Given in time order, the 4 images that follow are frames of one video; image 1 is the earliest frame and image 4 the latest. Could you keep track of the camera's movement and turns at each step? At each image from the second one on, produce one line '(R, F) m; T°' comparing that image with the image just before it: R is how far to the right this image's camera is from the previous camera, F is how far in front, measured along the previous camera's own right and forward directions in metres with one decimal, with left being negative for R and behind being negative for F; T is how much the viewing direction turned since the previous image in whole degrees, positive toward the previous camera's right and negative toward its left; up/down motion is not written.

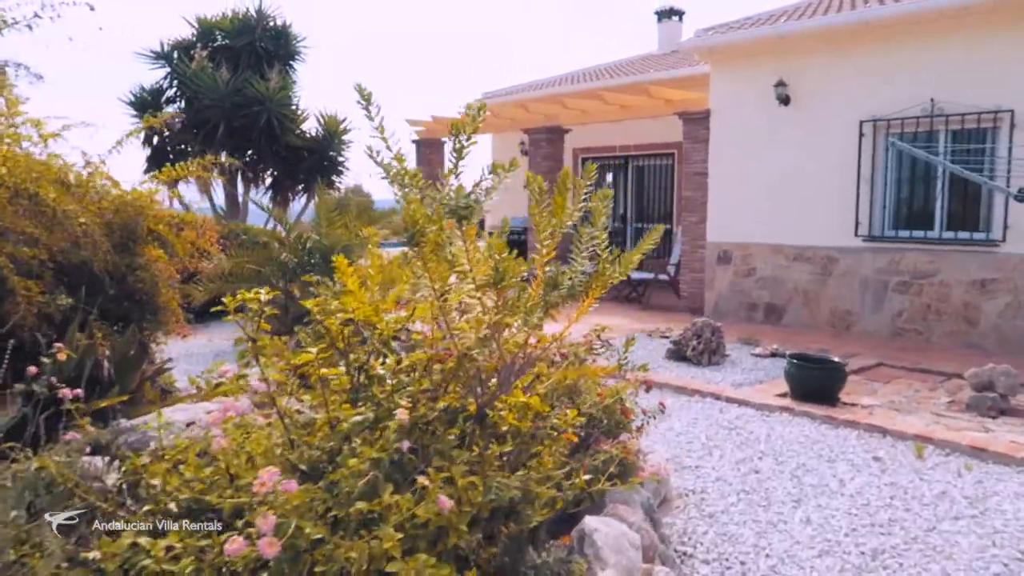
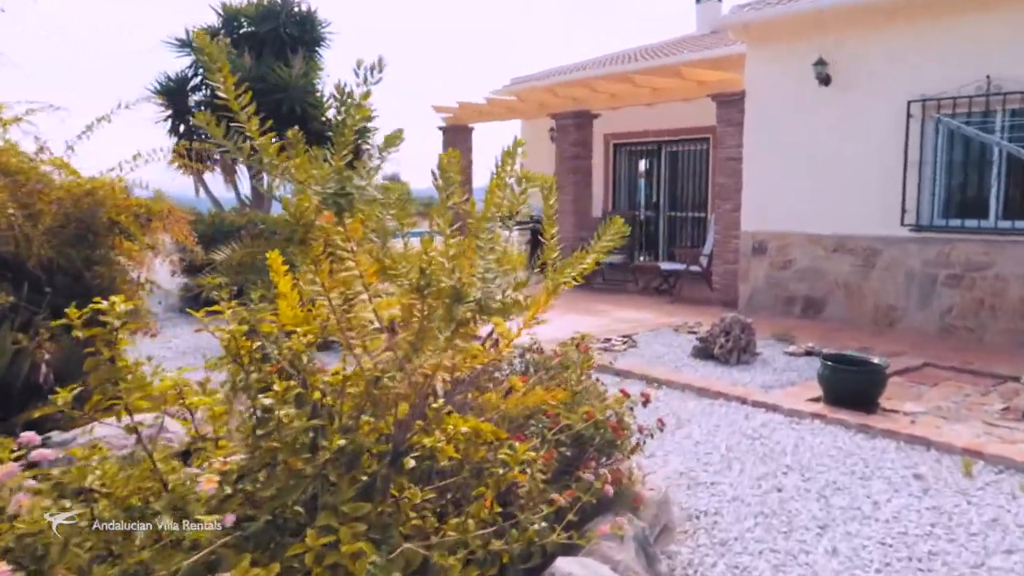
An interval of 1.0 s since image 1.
(+0.2, +0.4) m; -3°
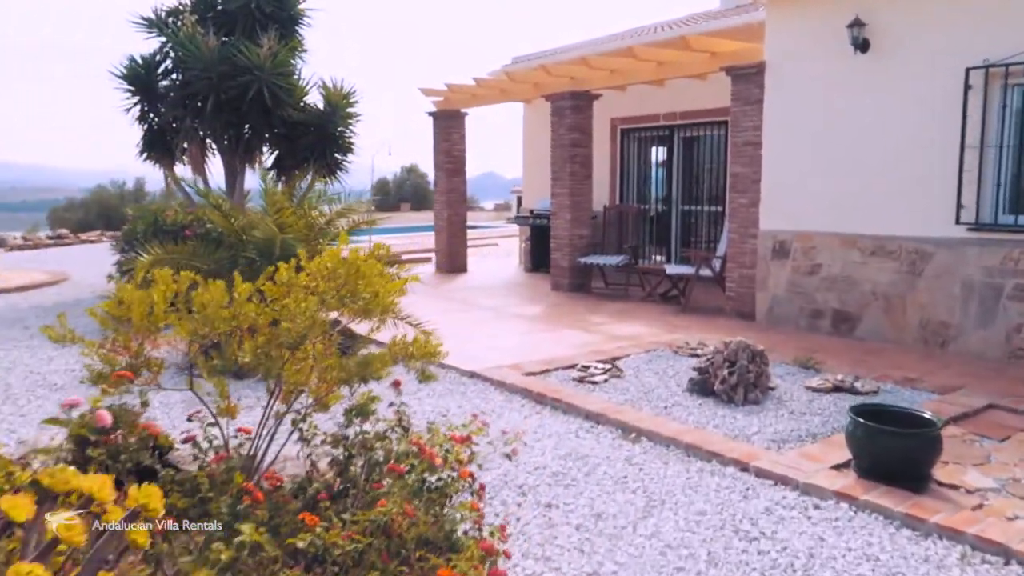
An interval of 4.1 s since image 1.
(+0.5, +1.3) m; -2°
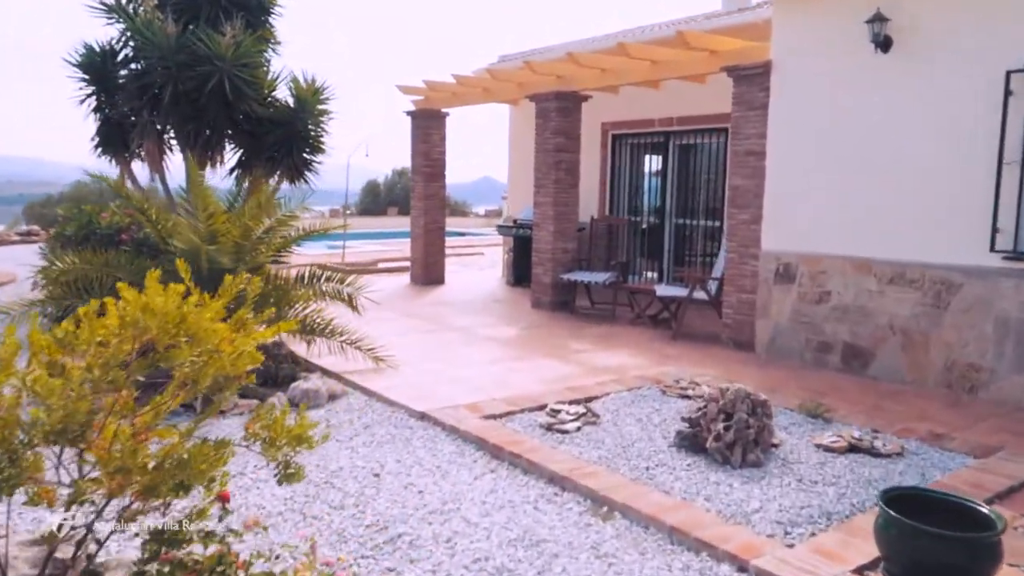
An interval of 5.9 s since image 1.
(+0.2, +0.8) m; 0°
